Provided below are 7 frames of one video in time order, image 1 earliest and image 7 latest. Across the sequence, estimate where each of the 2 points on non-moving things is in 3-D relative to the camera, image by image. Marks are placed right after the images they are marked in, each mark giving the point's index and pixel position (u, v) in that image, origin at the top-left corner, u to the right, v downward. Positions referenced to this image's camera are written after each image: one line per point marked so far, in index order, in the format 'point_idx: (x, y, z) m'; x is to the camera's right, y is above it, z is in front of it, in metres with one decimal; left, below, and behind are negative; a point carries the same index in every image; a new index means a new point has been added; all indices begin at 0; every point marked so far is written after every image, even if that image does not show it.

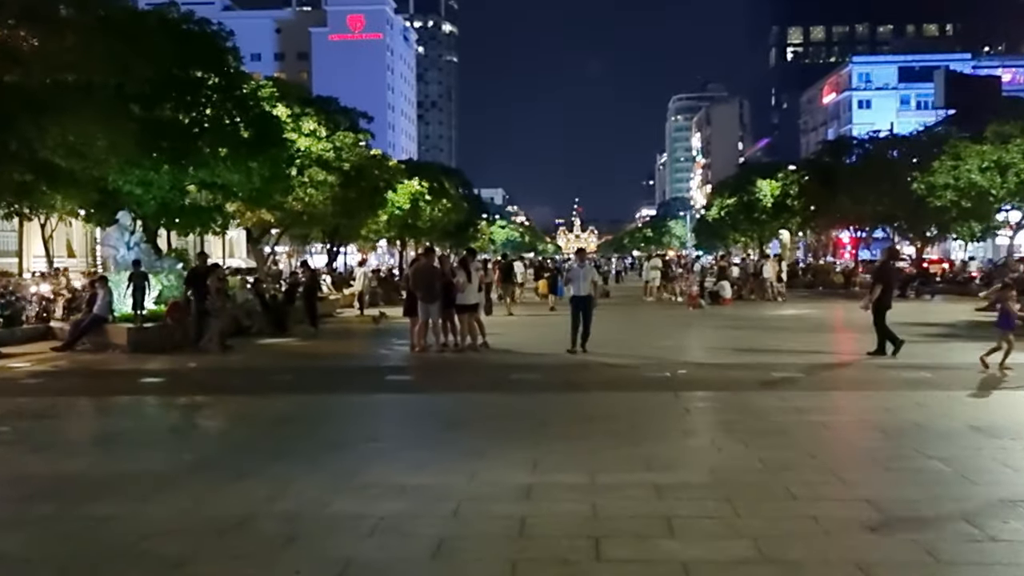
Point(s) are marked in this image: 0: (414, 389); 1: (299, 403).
0: (-1.3, -1.4, +13.2) m
1: (-2.7, -1.5, +12.2) m
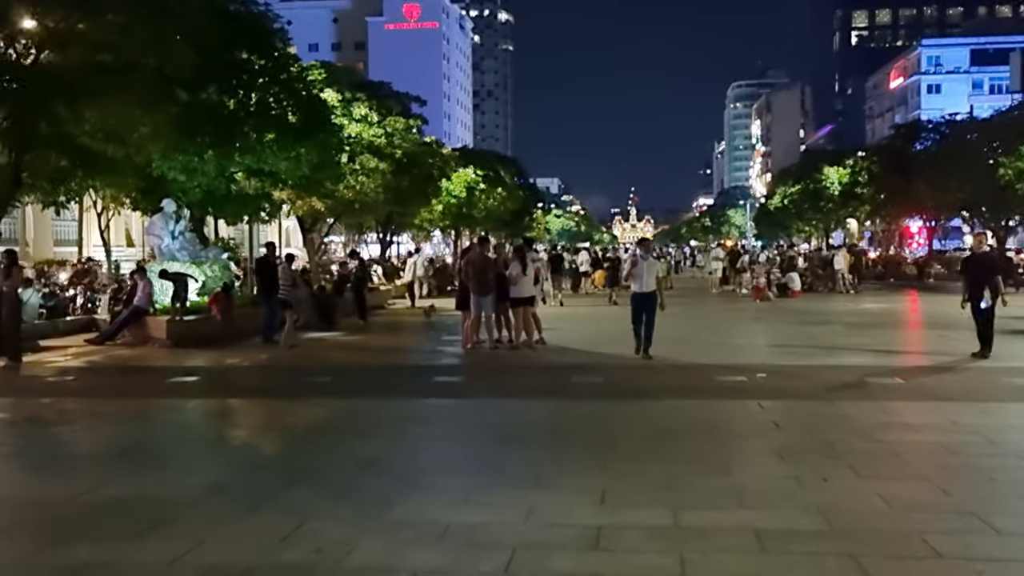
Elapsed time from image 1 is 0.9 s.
0: (-0.6, -1.3, +11.9) m
1: (-2.0, -1.4, +11.0) m
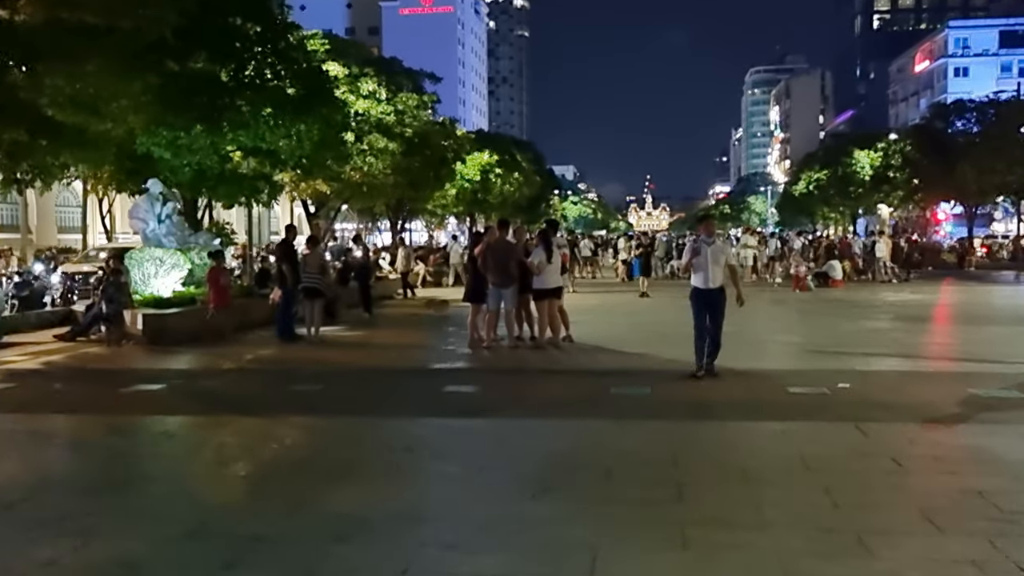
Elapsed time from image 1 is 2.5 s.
0: (-0.3, -1.2, +9.7) m
1: (-1.7, -1.3, +8.8) m
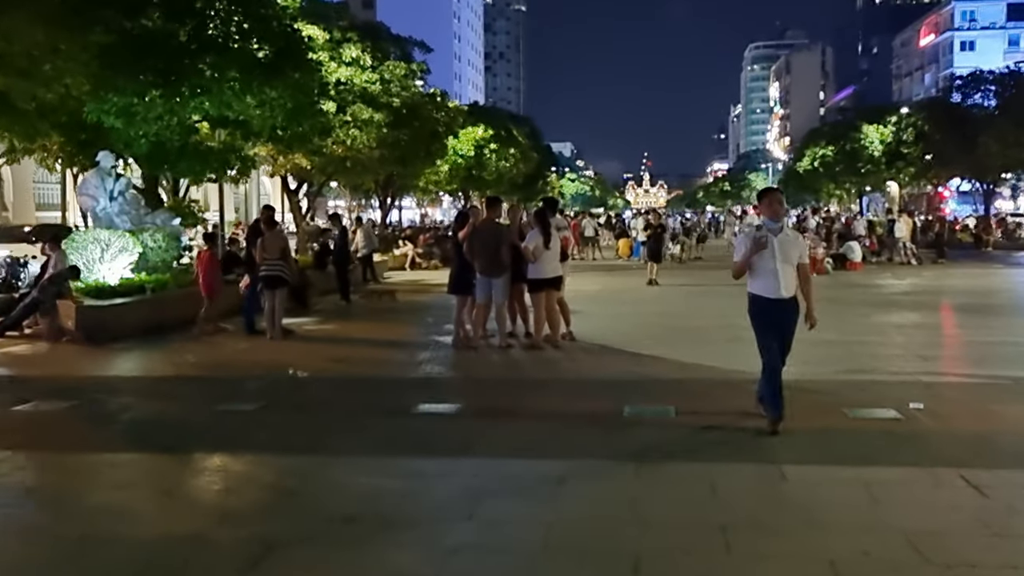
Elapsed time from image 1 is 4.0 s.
0: (-0.4, -1.2, +7.5) m
1: (-1.8, -1.4, +6.6) m
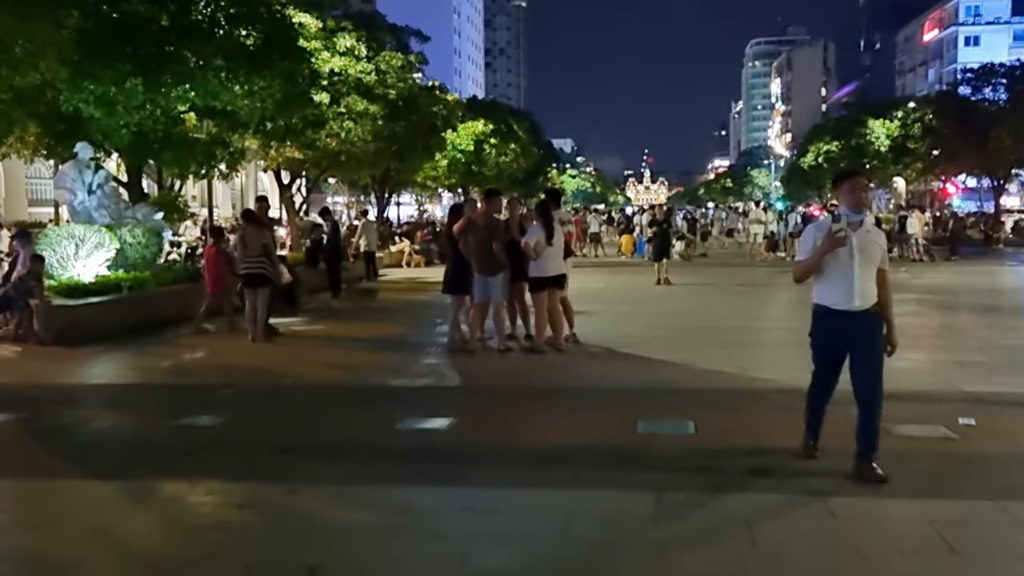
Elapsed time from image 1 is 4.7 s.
0: (-0.4, -1.2, +6.5) m
1: (-1.8, -1.4, +5.6) m
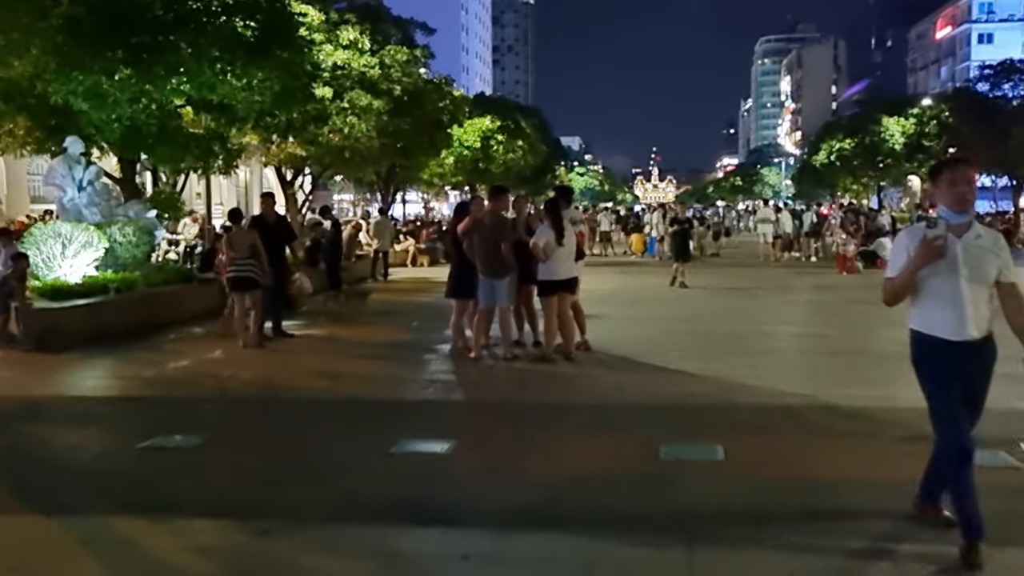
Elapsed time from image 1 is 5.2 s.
0: (-0.4, -1.3, +5.7) m
1: (-1.8, -1.4, +4.8) m
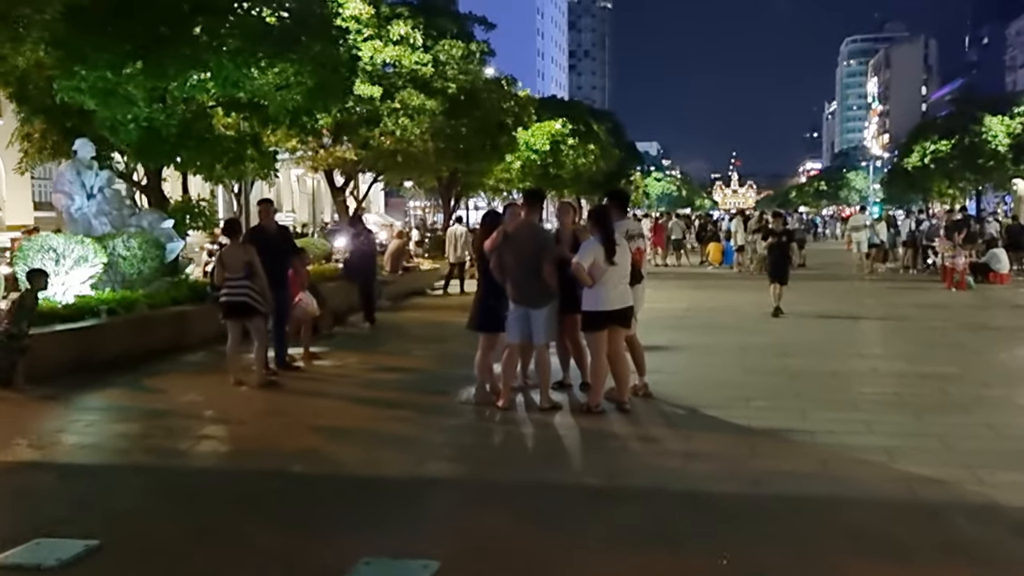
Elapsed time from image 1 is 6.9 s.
0: (-0.5, -1.6, +3.4) m
1: (-2.0, -1.7, +2.6) m
